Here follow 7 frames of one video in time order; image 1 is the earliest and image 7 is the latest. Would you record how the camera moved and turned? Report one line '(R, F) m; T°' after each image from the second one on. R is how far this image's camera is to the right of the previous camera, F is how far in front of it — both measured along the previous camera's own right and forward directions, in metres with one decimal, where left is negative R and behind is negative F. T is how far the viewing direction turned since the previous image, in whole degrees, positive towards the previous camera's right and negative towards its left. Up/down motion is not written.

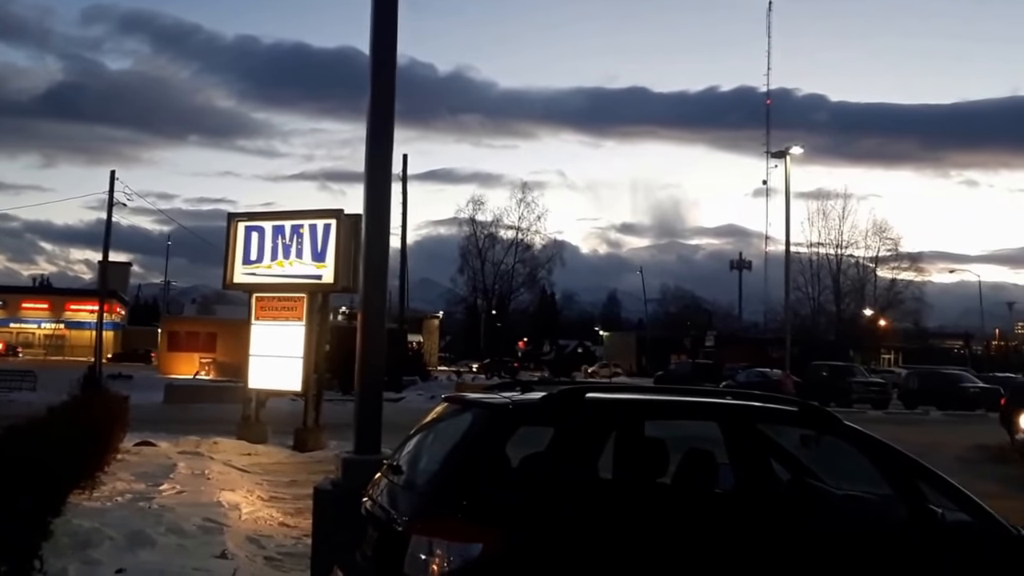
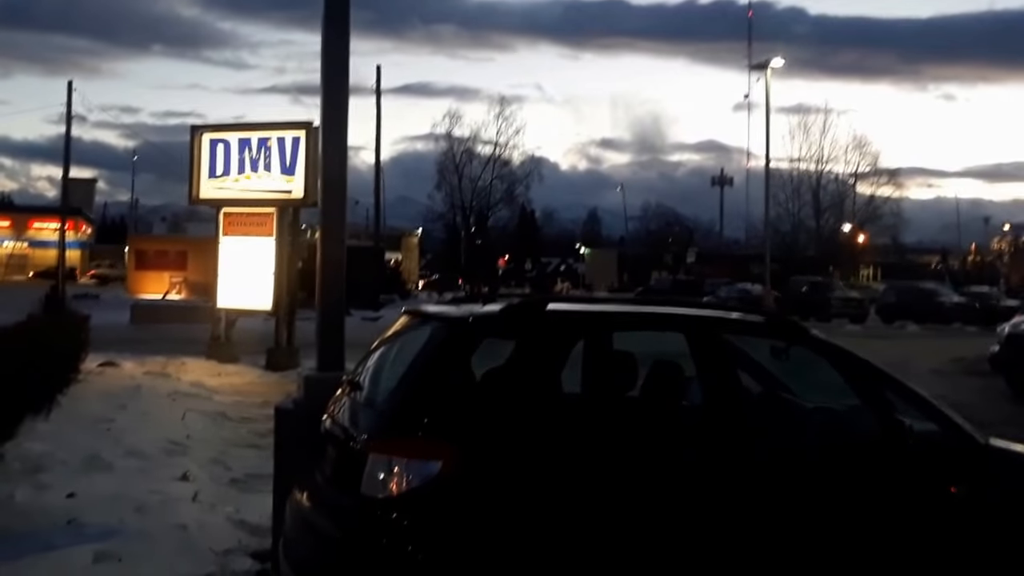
(+0.1, +0.5) m; +1°
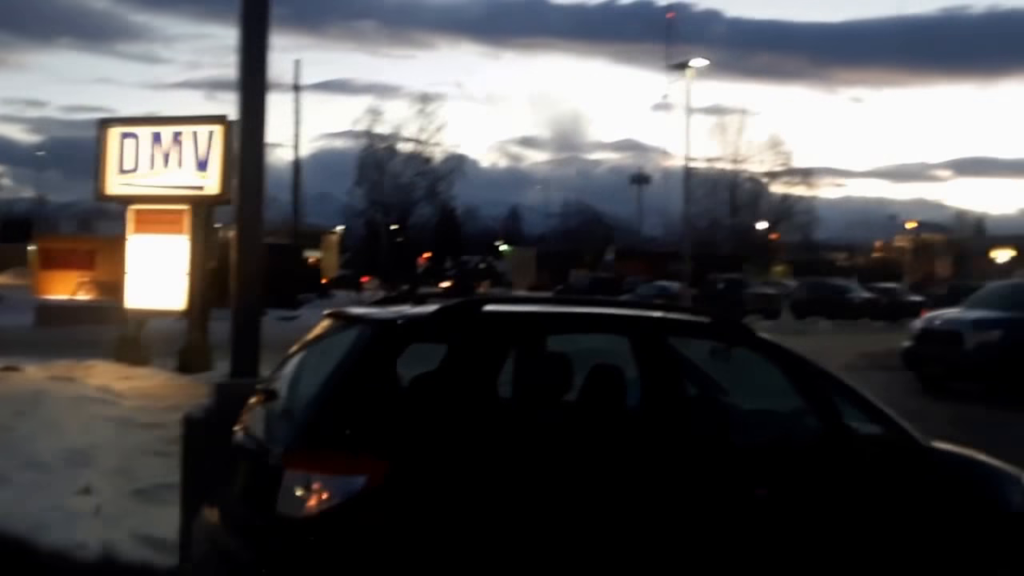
(0.0, +0.5) m; +4°
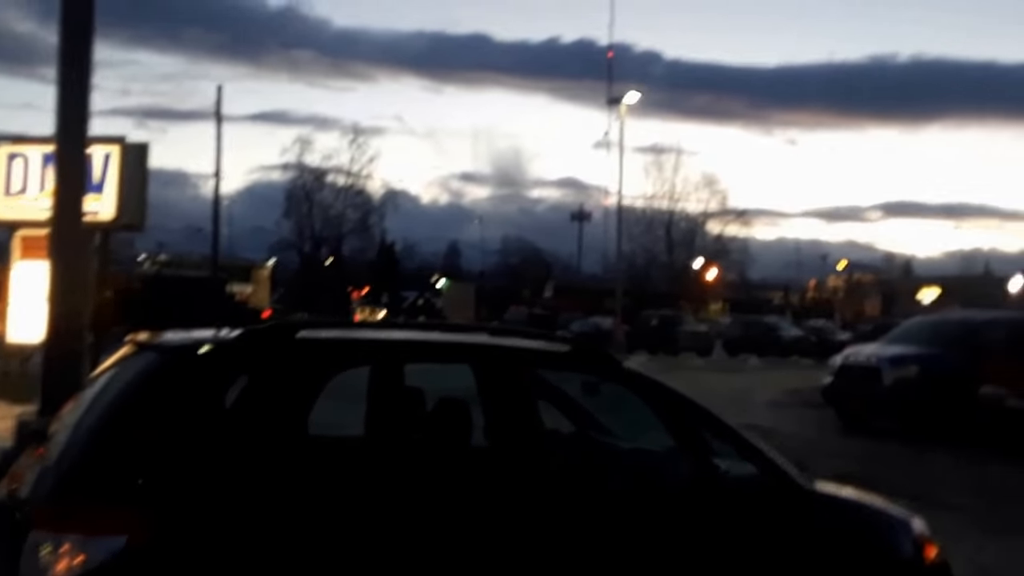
(+0.8, +0.7) m; +3°
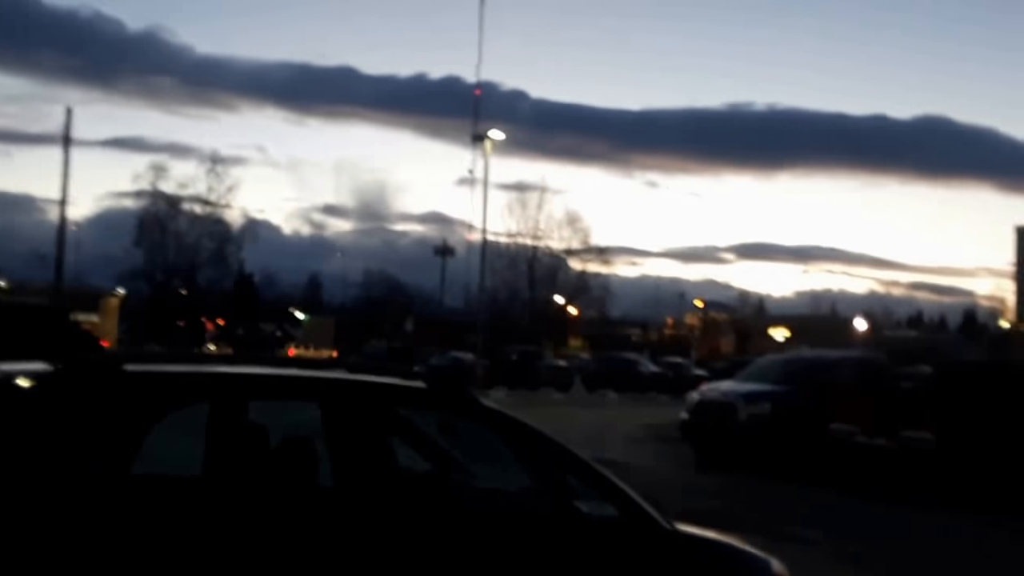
(+0.1, +0.4) m; +7°
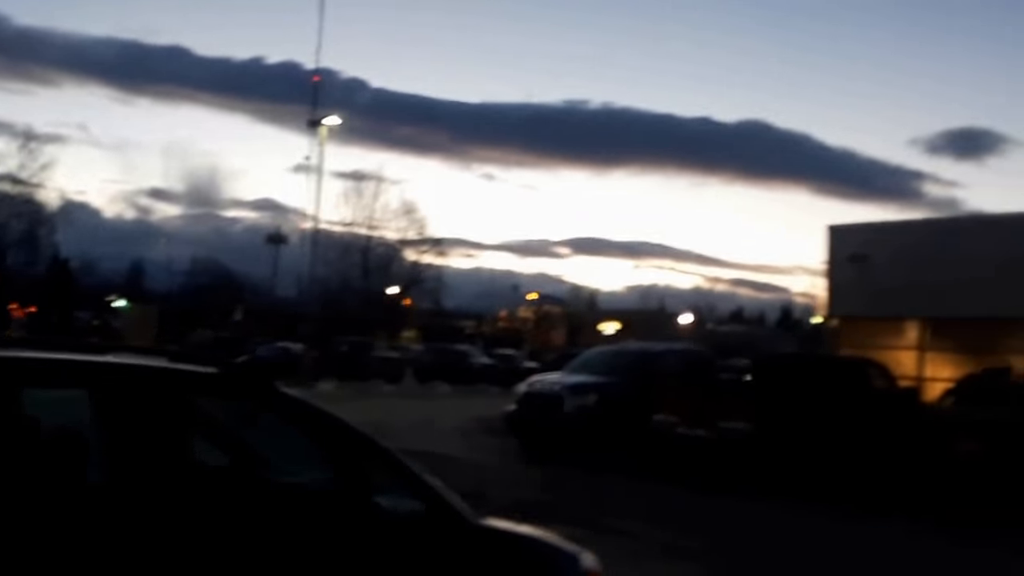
(+0.2, +0.5) m; +9°
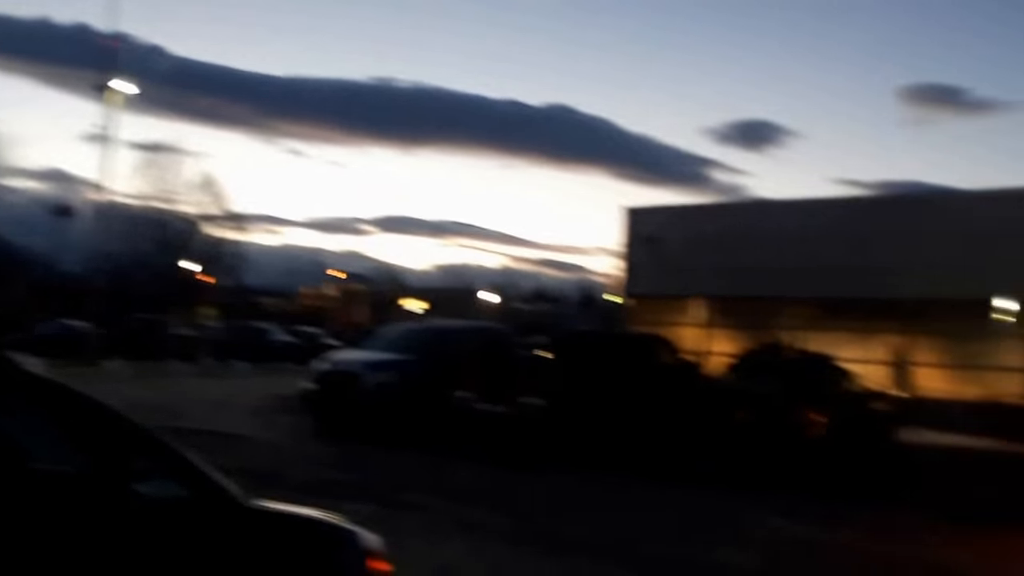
(+0.2, +0.2) m; +10°
